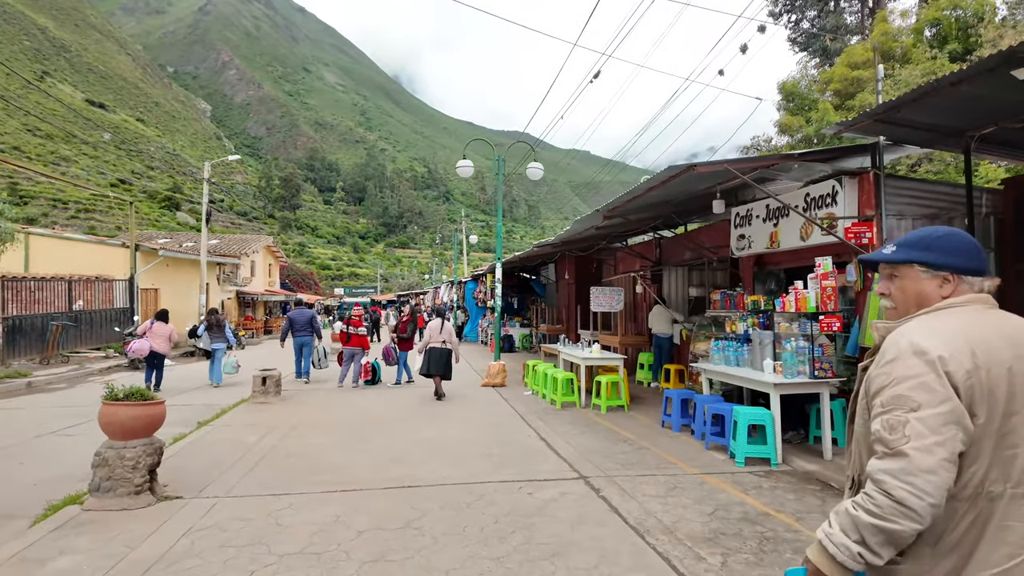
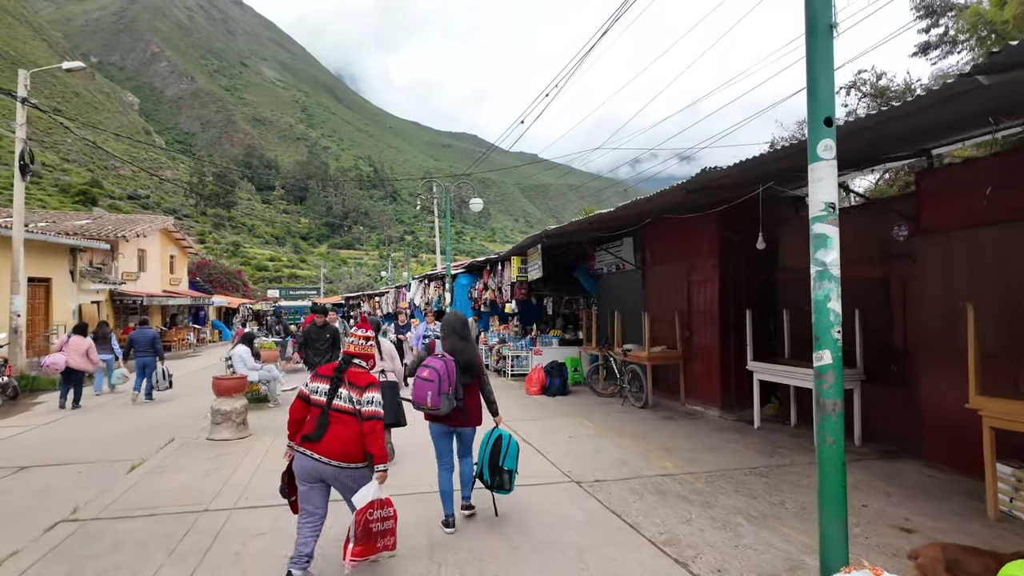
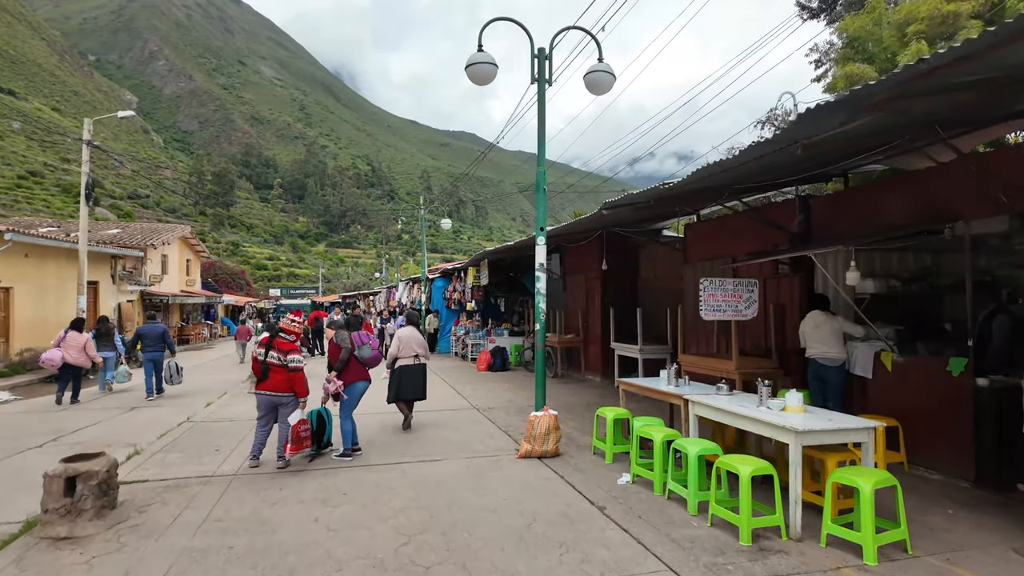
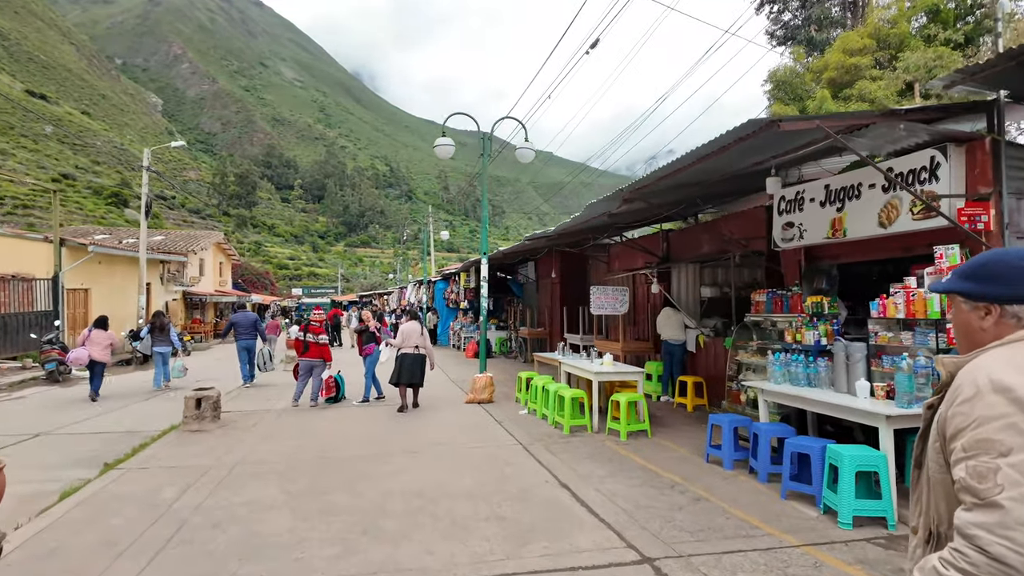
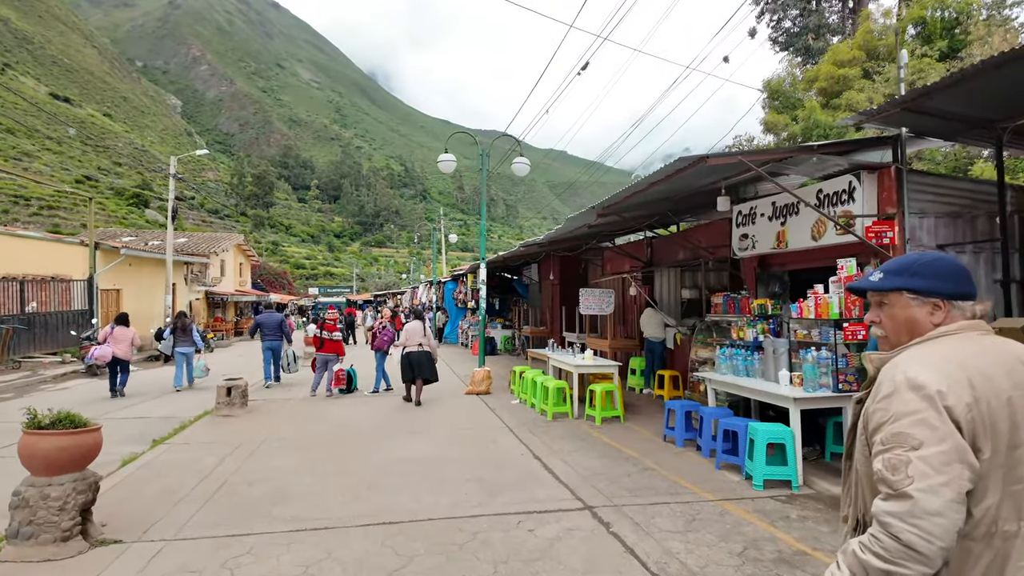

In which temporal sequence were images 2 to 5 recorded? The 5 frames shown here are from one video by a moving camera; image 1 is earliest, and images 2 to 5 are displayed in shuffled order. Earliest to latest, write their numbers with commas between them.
5, 4, 3, 2
